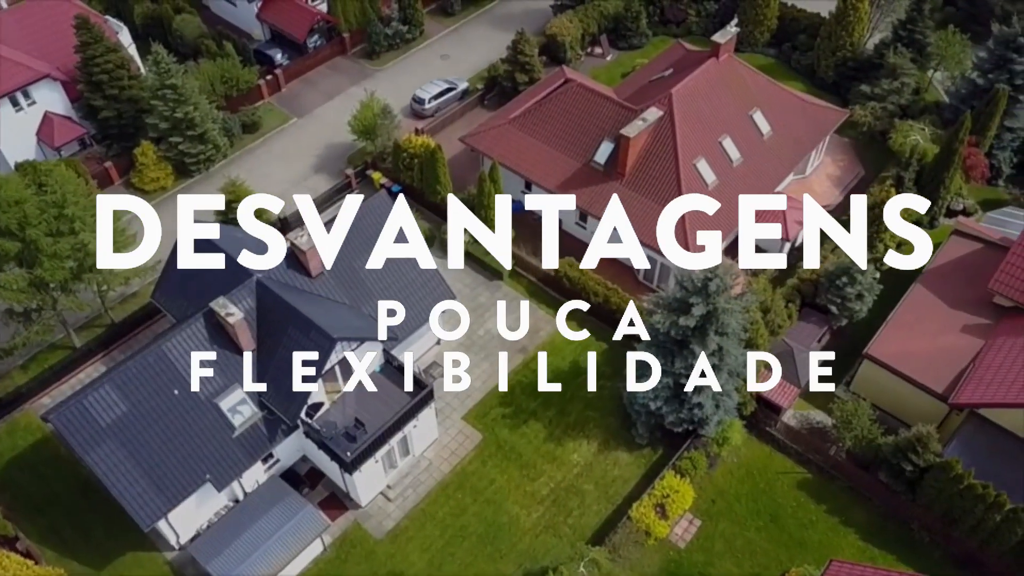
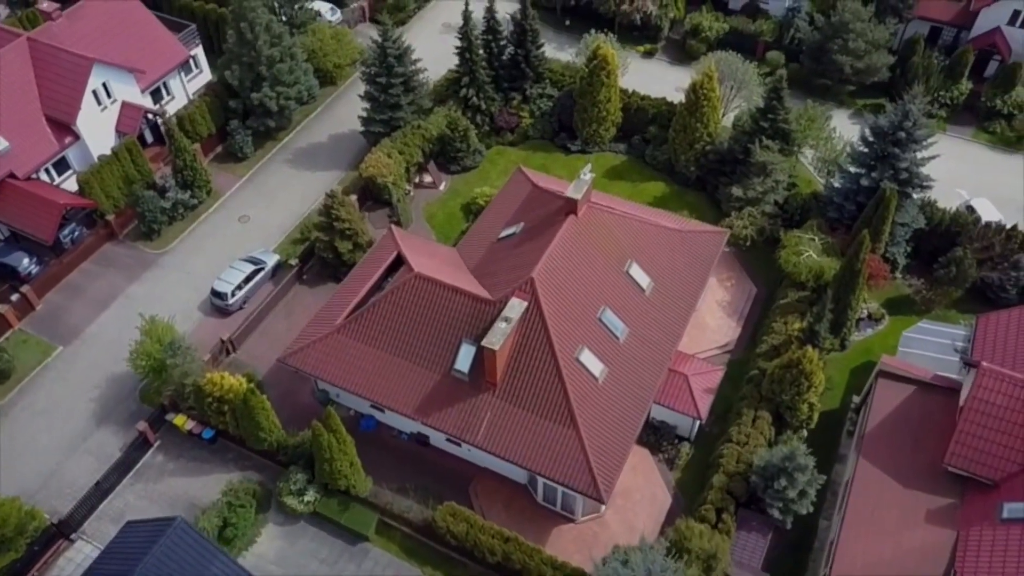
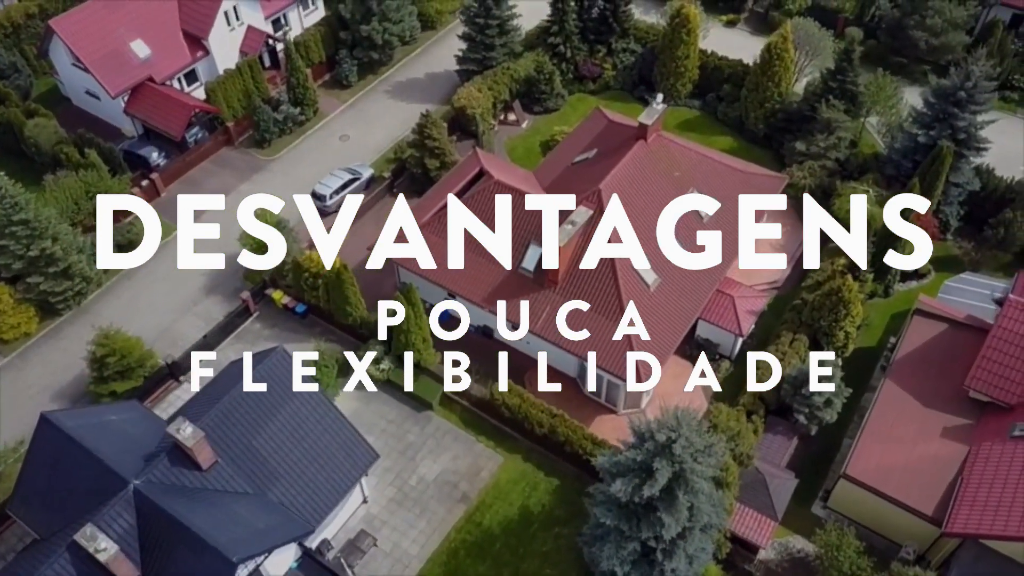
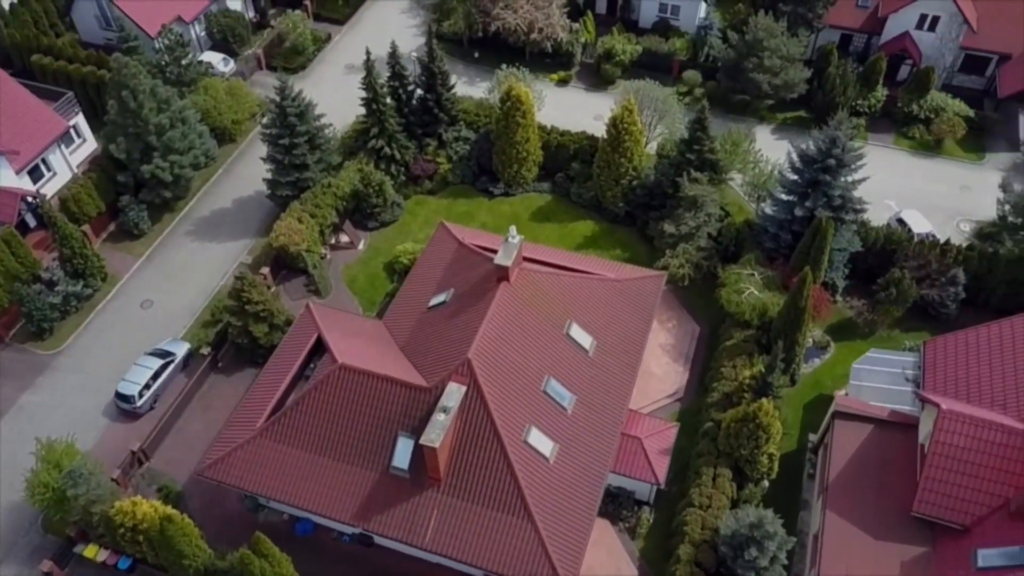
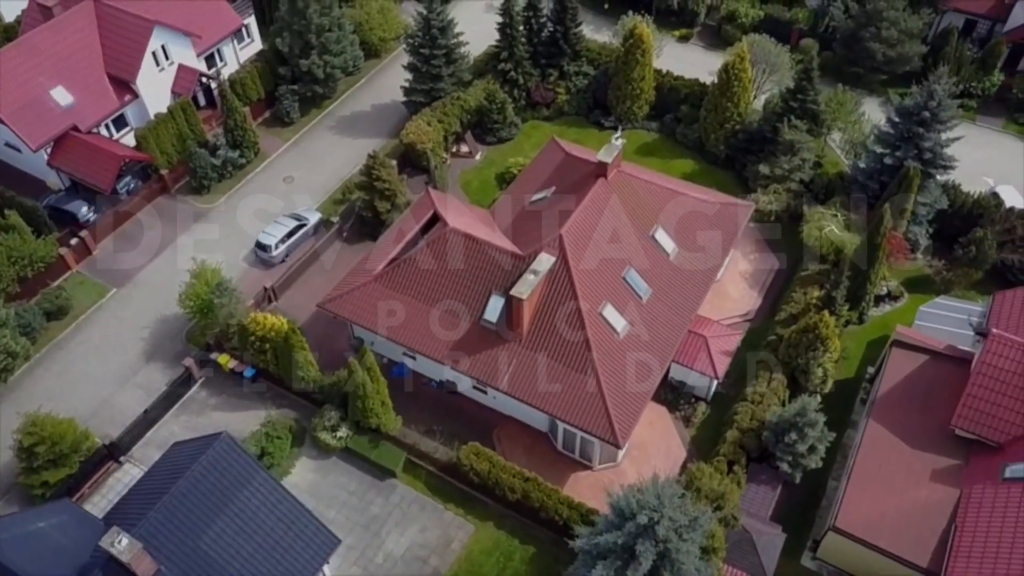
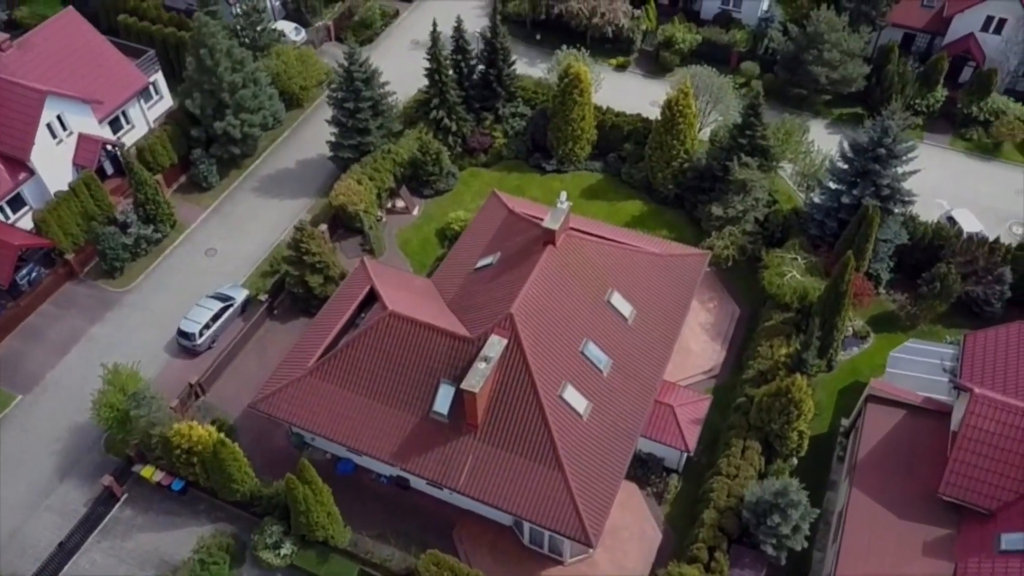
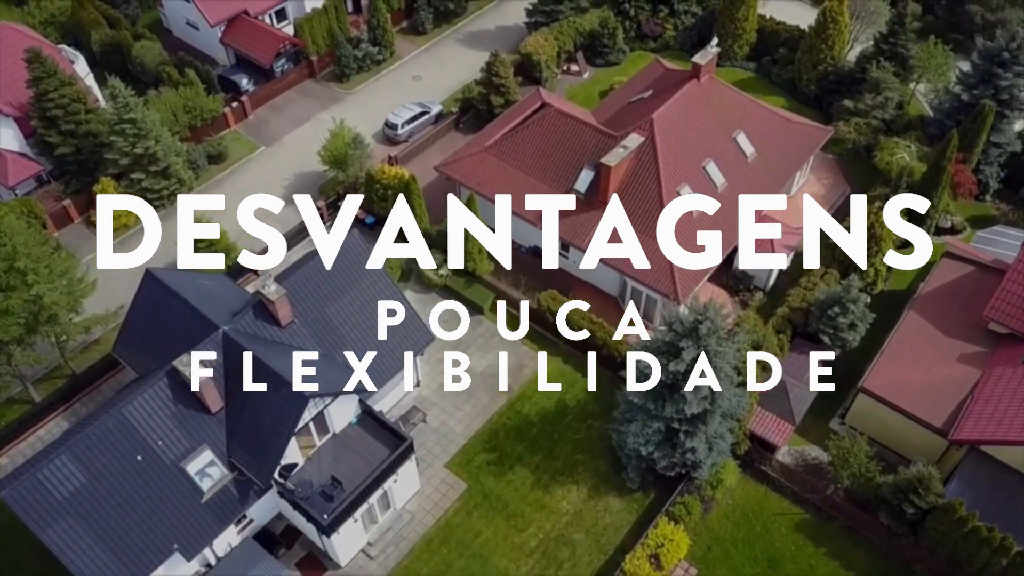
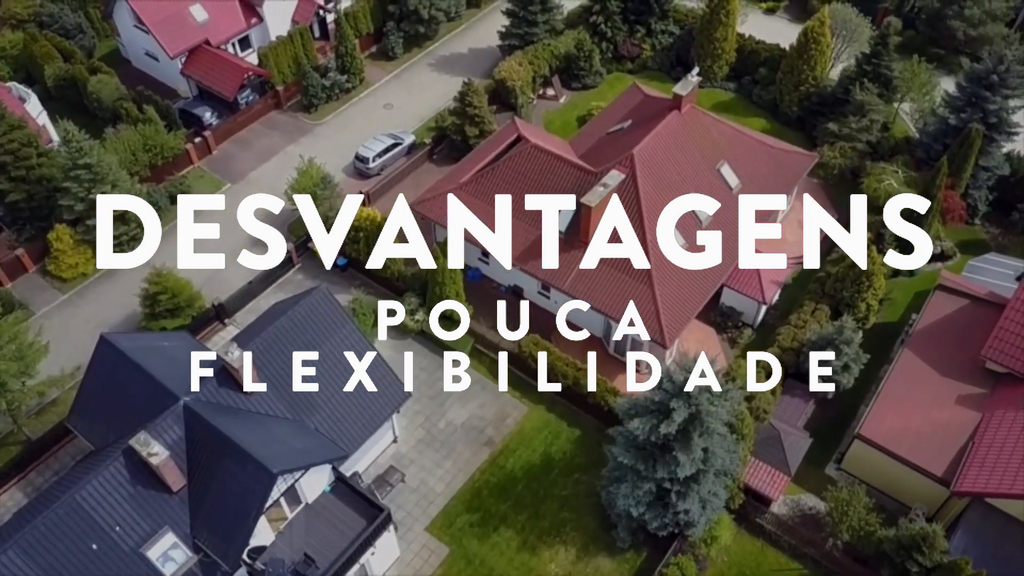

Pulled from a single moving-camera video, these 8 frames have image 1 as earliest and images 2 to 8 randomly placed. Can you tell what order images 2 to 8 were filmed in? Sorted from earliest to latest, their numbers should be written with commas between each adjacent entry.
7, 8, 3, 5, 2, 6, 4
